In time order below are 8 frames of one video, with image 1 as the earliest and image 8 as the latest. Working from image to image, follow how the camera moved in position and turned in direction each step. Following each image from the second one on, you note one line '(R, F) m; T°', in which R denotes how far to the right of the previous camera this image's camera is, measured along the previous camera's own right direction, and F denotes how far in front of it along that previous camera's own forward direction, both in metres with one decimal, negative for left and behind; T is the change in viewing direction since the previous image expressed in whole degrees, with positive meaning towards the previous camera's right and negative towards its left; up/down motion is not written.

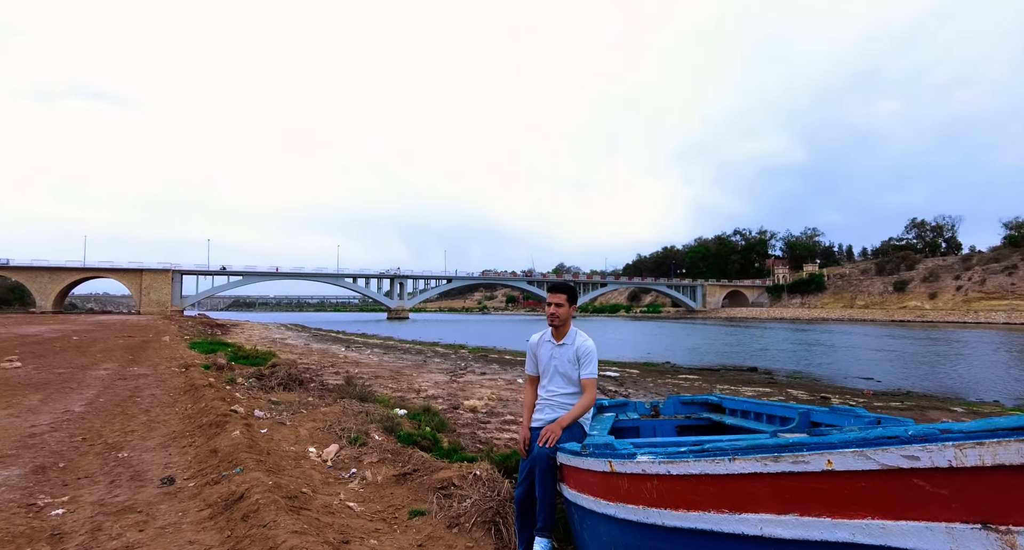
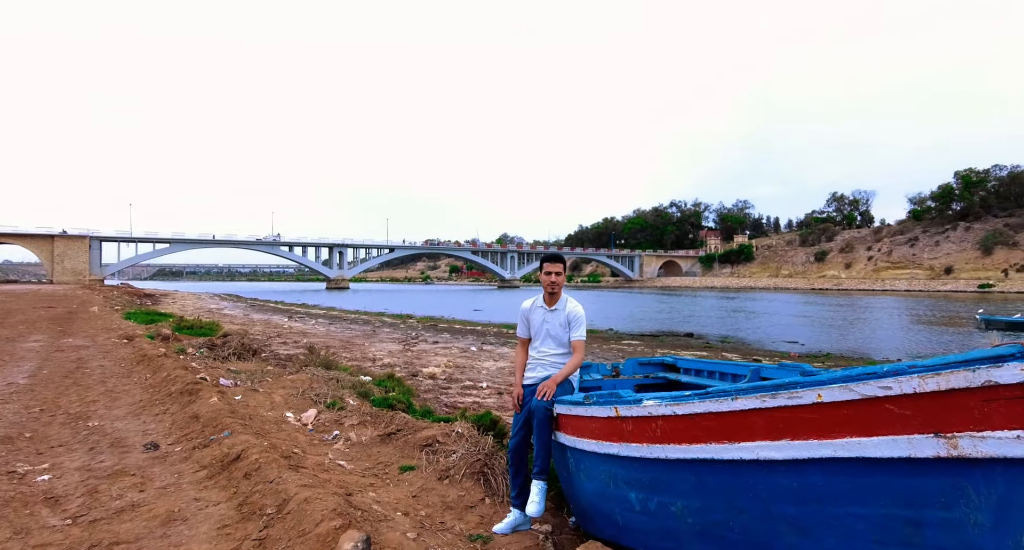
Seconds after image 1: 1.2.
(-0.4, -0.2) m; +6°
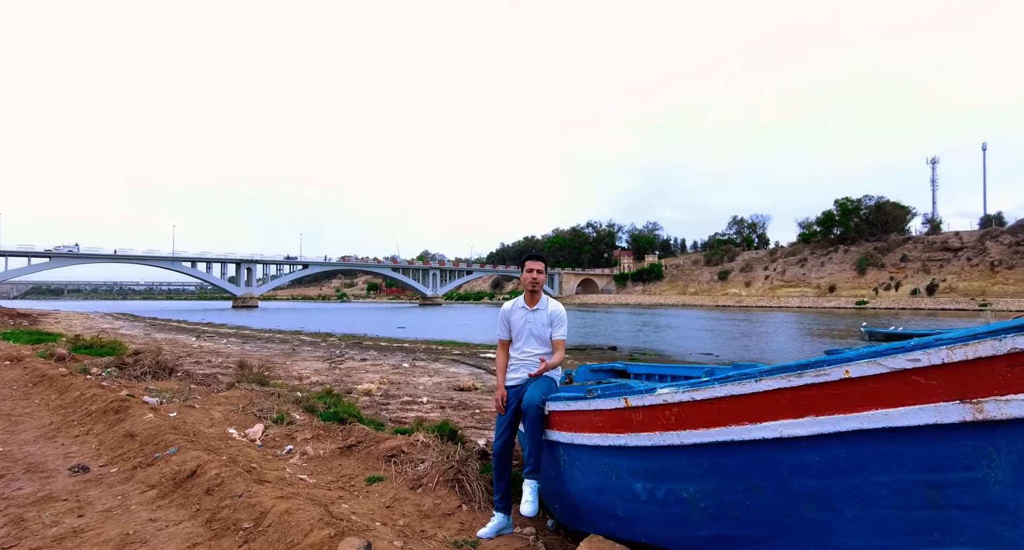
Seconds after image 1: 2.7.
(-0.4, 0.0) m; +8°
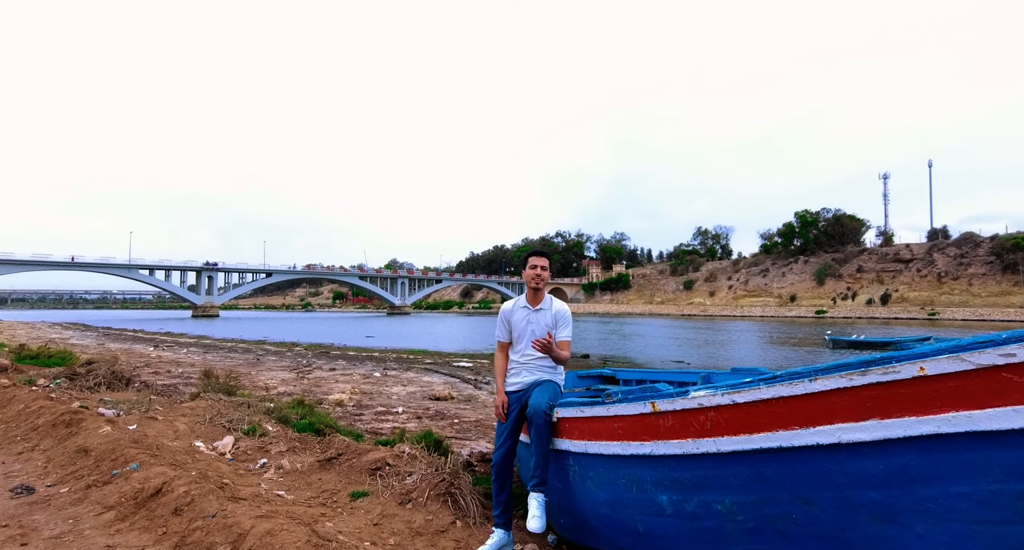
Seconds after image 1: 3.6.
(-0.2, +0.3) m; +3°
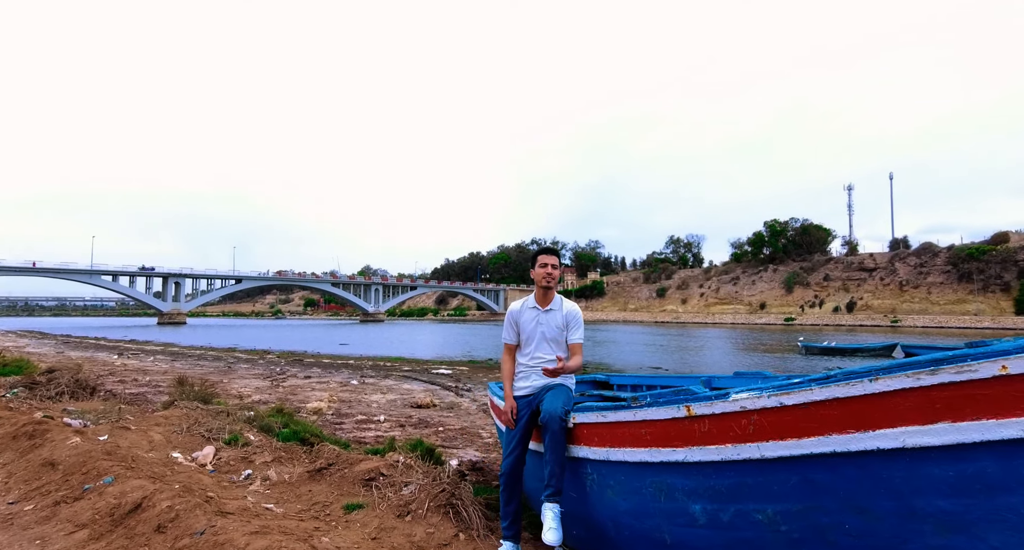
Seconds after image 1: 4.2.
(-0.2, +0.2) m; +3°
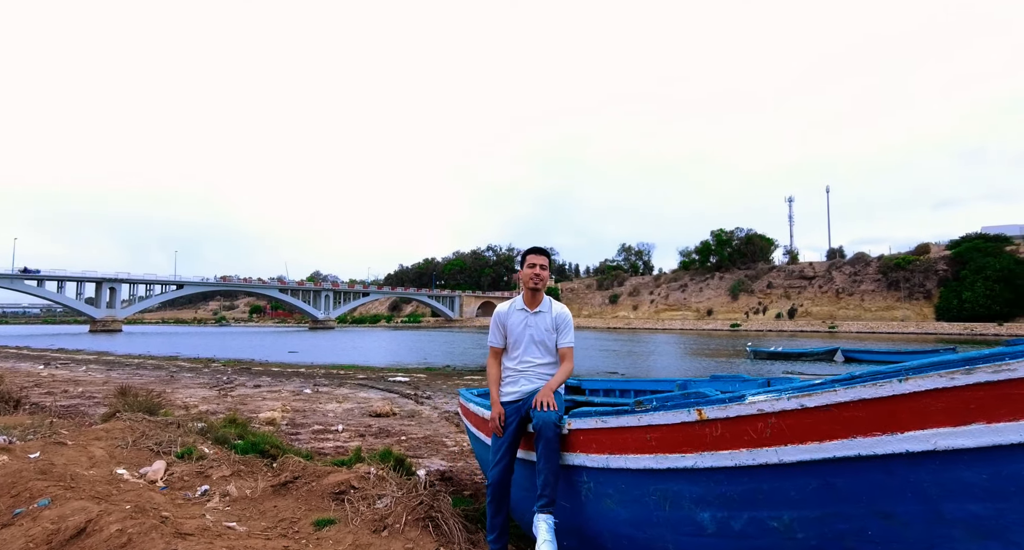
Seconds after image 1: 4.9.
(-0.2, +0.2) m; +5°
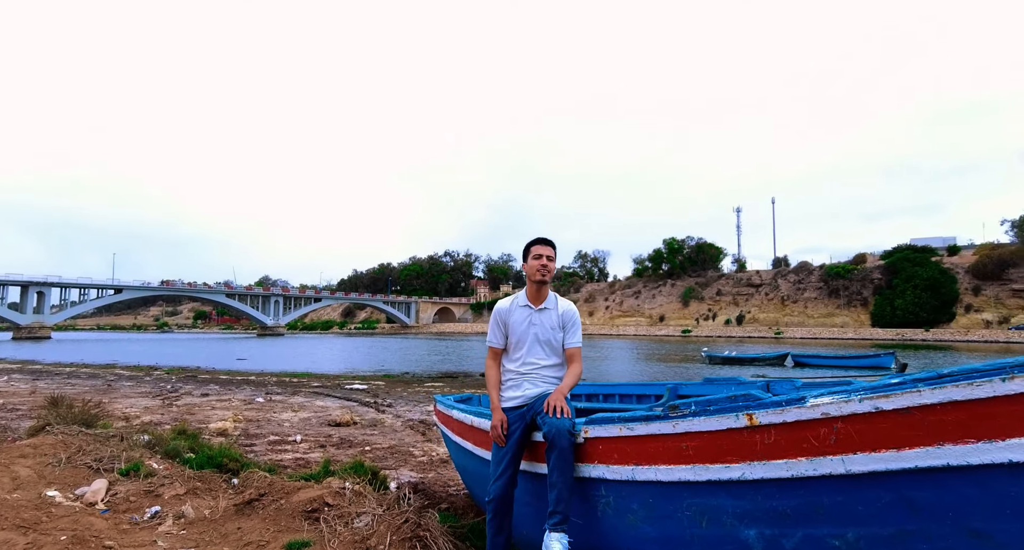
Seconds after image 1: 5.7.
(-0.3, +0.3) m; +4°
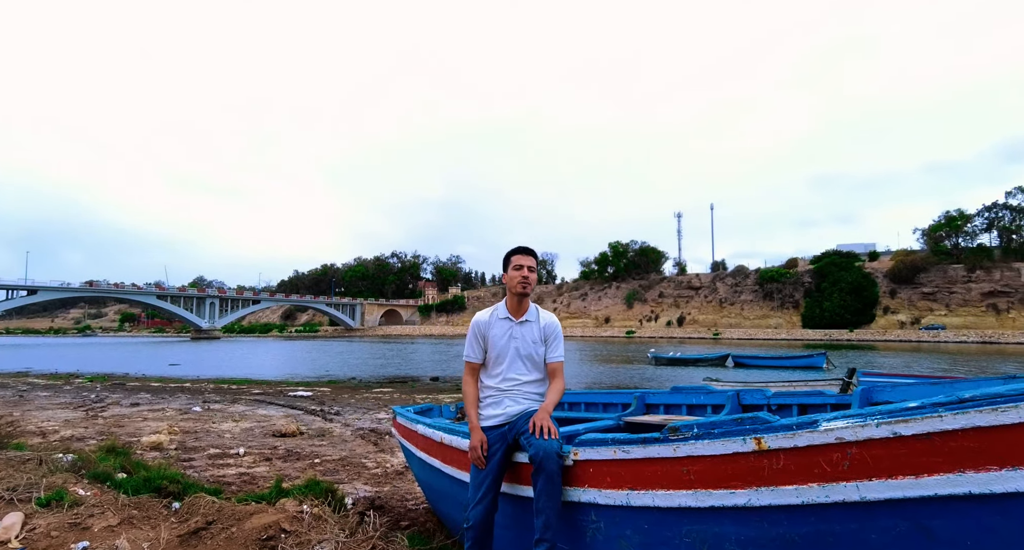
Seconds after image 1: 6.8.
(-0.2, +0.2) m; +5°
